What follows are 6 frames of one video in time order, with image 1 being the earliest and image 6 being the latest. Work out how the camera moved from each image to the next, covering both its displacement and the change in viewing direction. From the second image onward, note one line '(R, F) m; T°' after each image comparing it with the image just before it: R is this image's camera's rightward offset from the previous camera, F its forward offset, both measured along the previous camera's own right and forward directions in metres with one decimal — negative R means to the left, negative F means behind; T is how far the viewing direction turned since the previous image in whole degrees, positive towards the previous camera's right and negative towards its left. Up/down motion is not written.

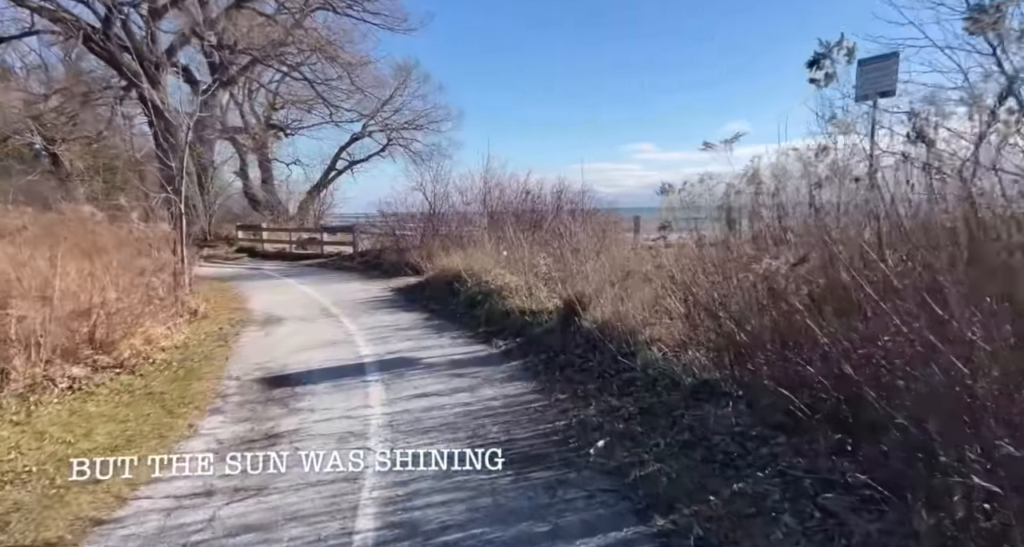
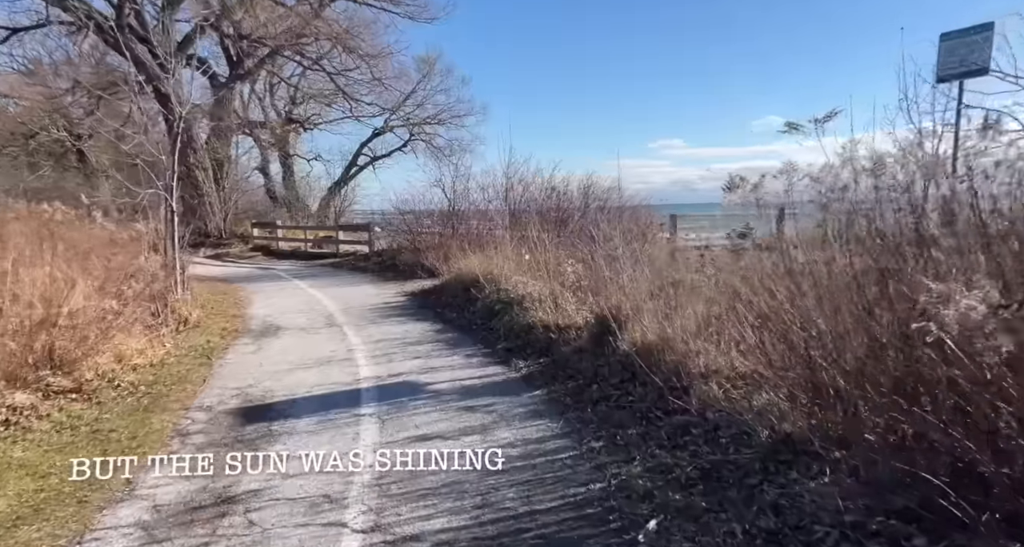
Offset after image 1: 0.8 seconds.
(0.0, +1.3) m; -2°
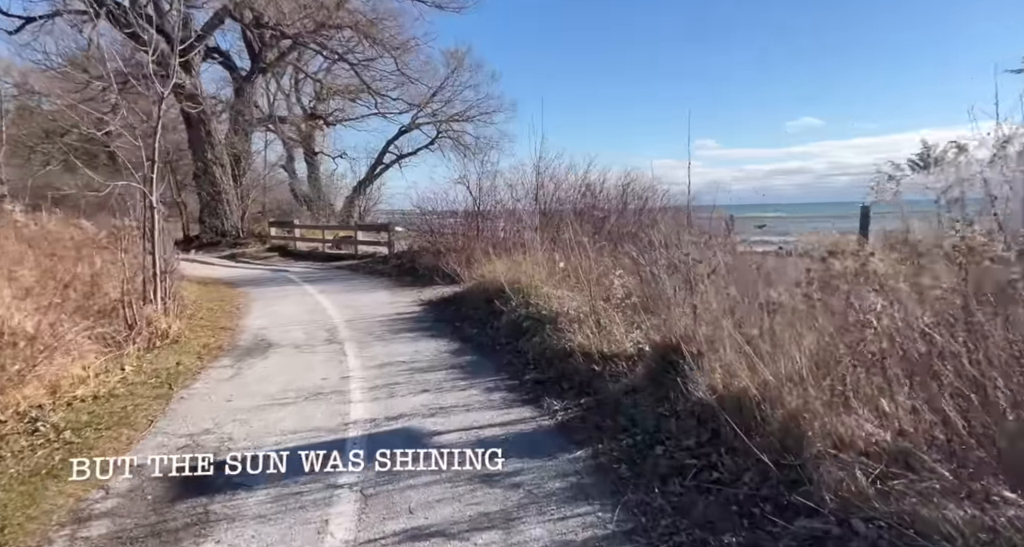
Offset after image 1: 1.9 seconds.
(-0.1, +1.7) m; -3°
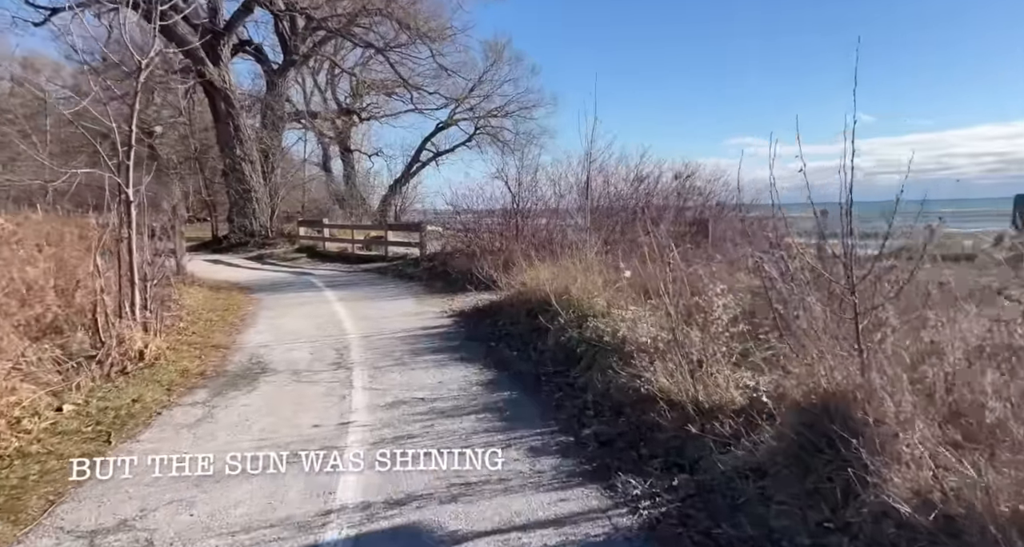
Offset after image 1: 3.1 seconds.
(-0.1, +1.9) m; -3°
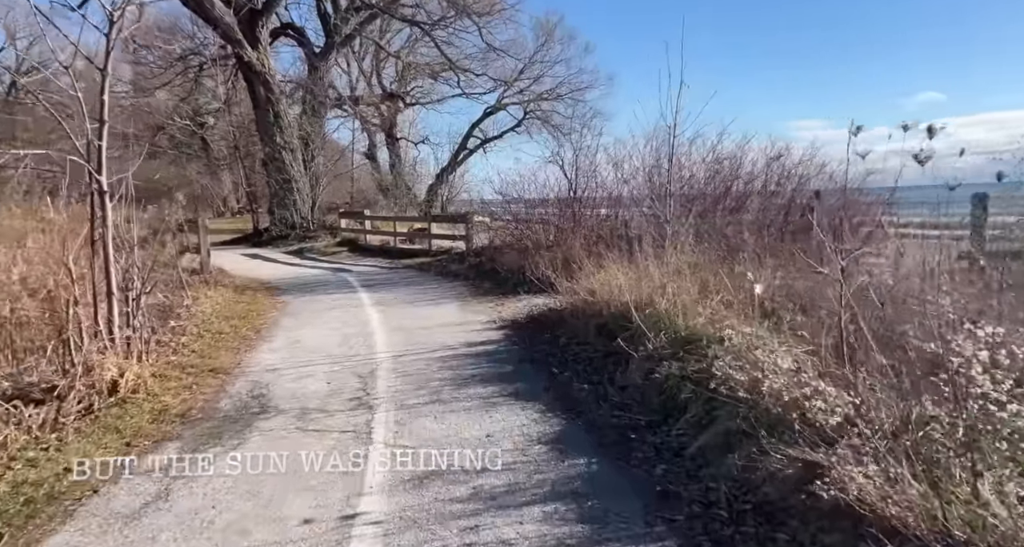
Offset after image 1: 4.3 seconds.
(-0.2, +1.9) m; -4°
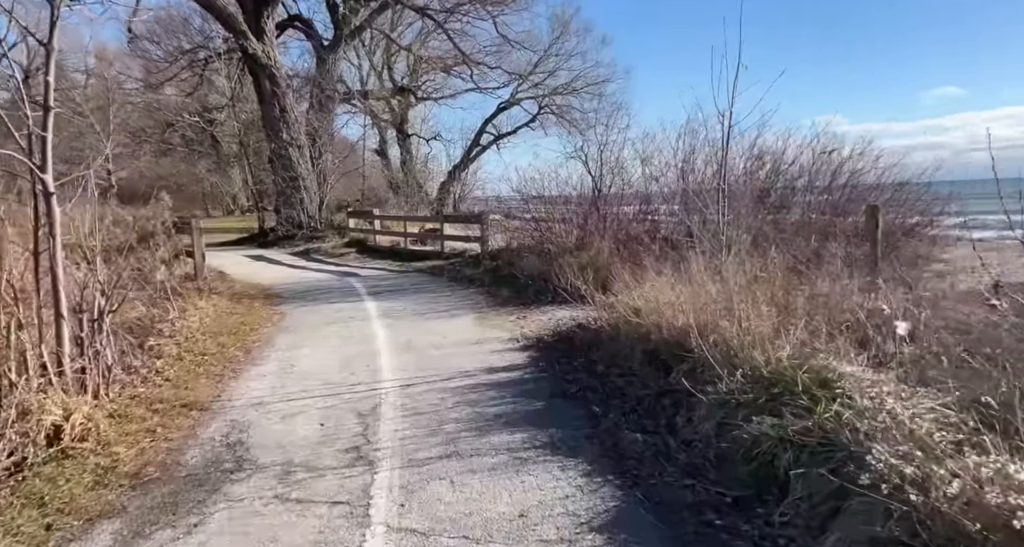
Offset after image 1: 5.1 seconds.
(-0.2, +1.2) m; -1°
